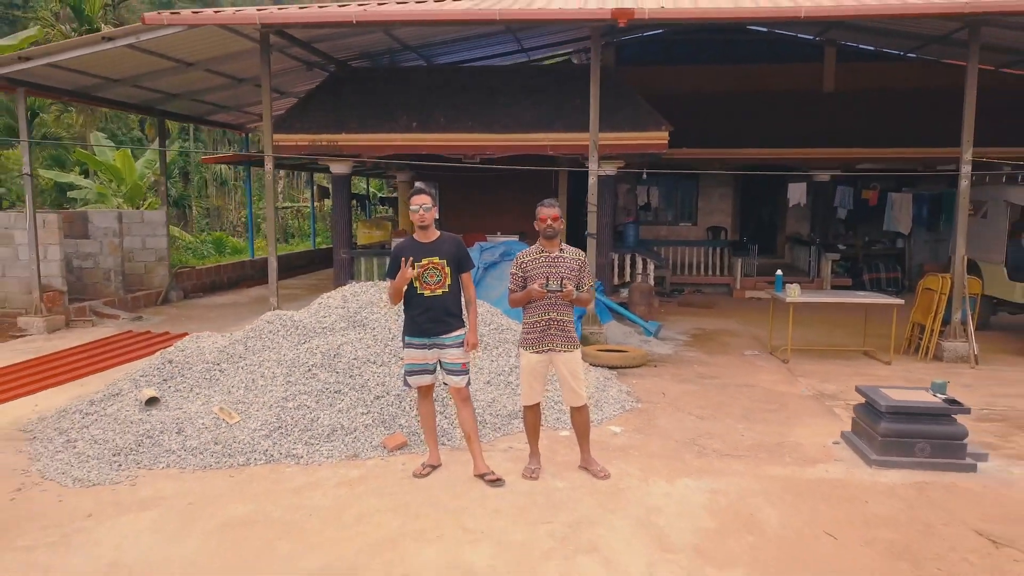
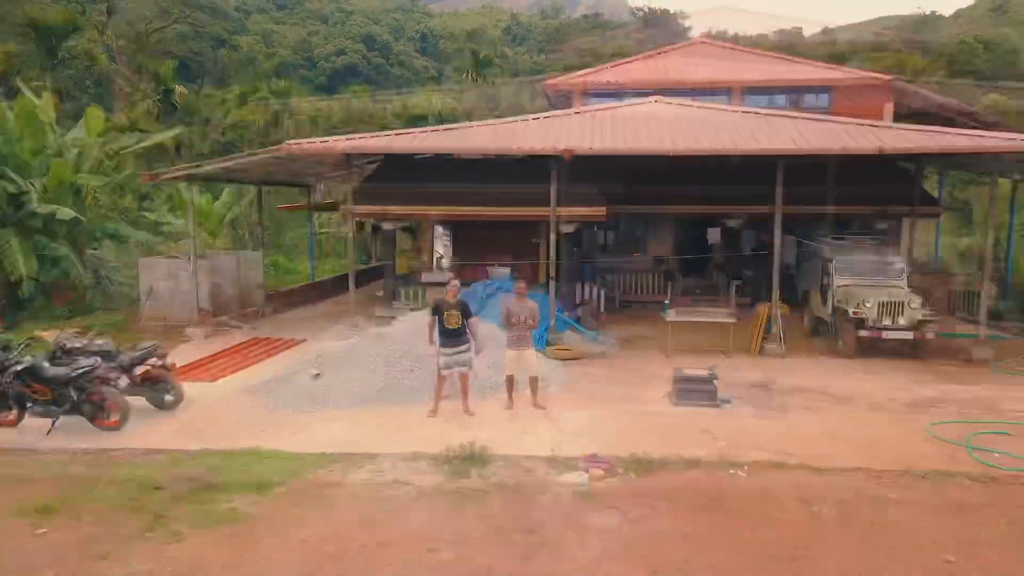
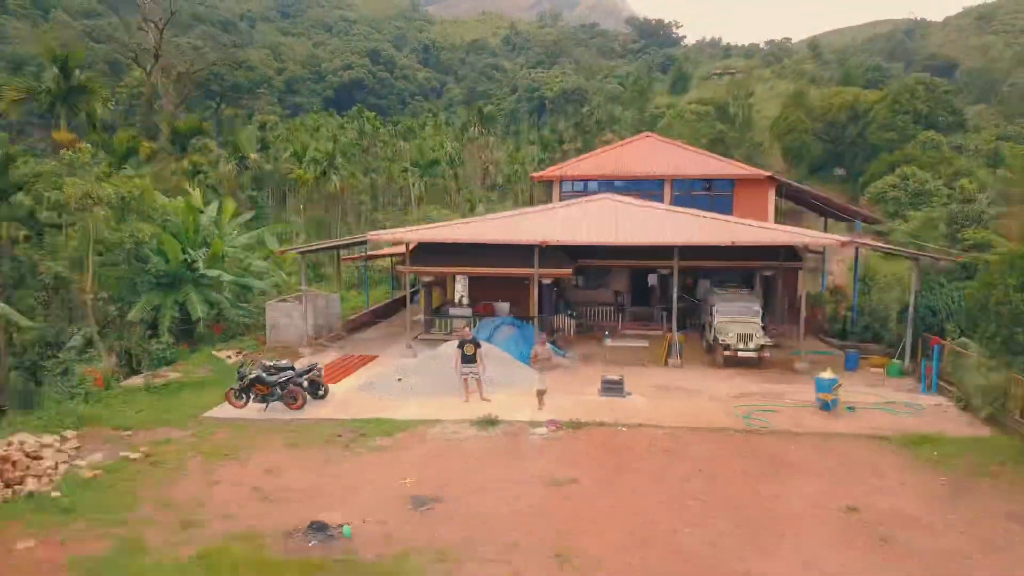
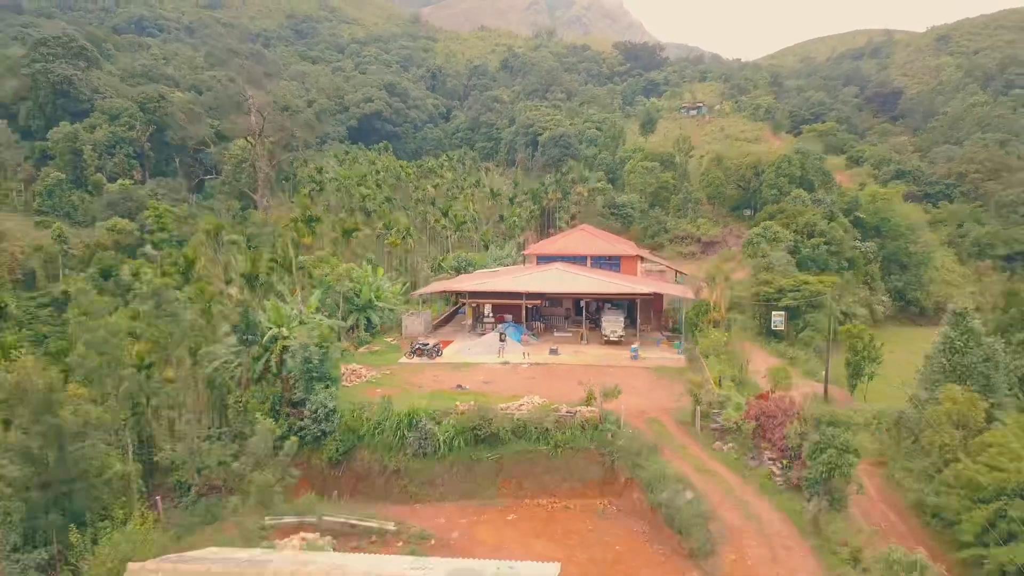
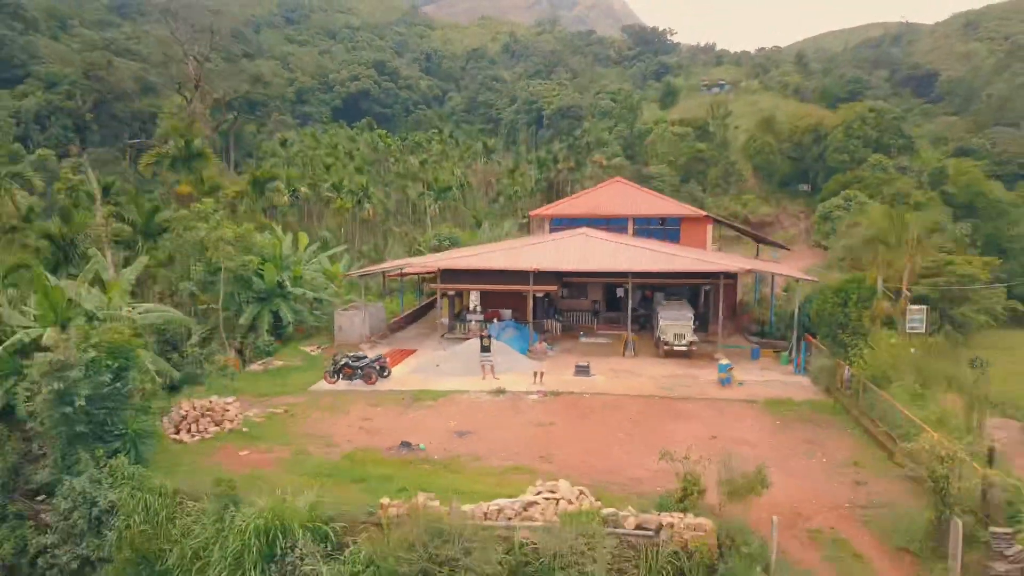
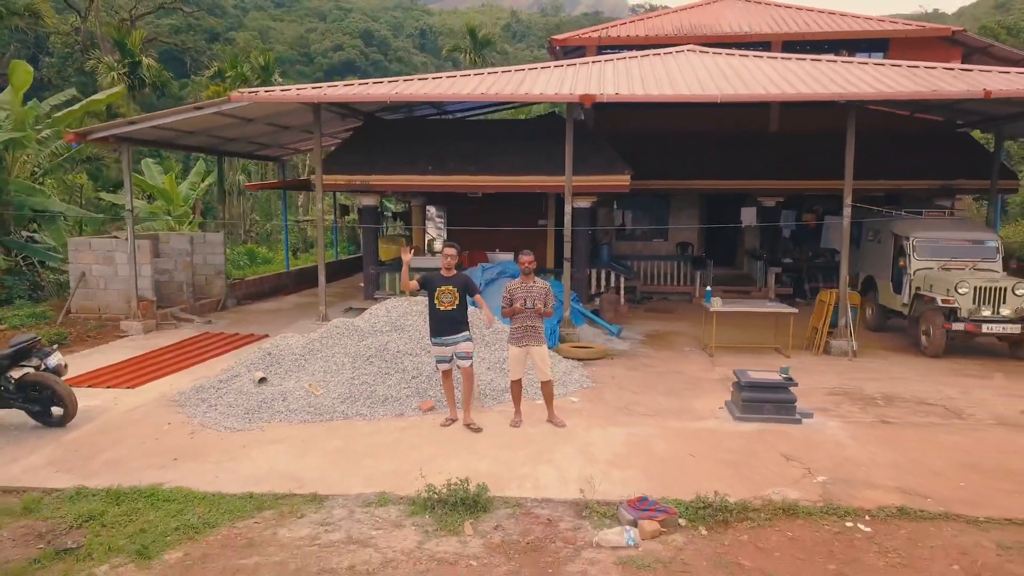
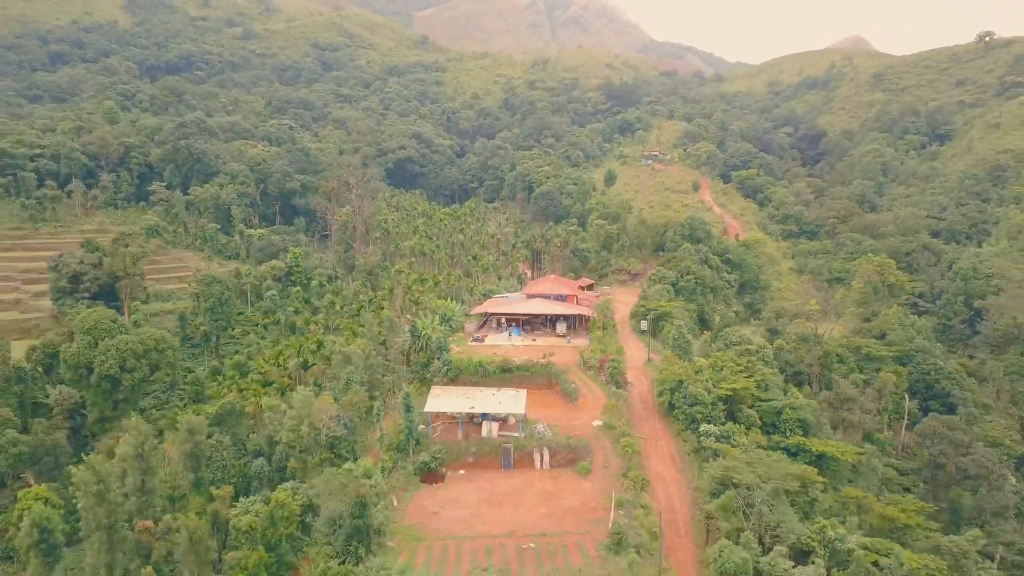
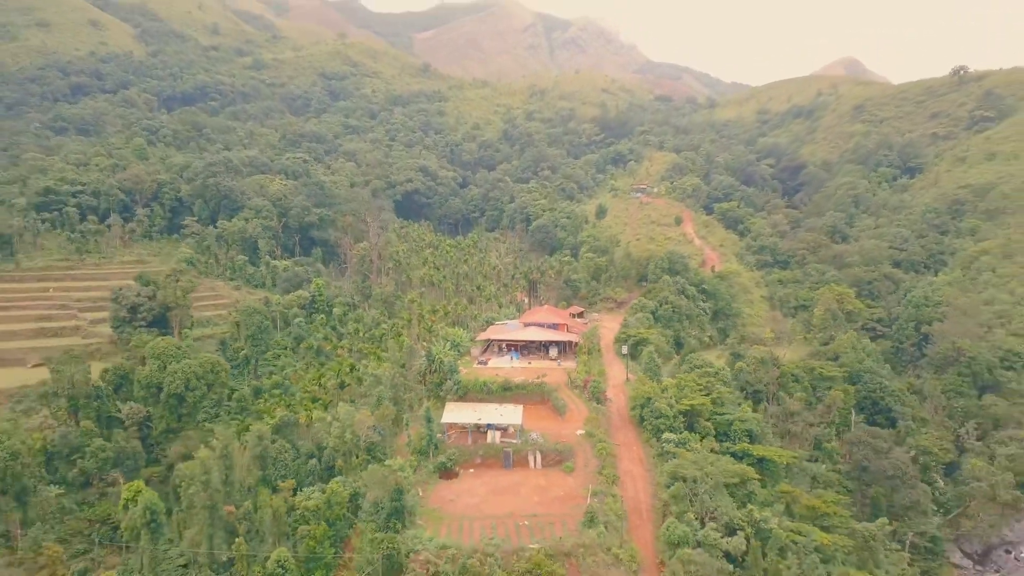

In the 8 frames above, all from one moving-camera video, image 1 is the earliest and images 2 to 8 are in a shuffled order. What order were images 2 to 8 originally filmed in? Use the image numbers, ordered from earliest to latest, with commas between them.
6, 2, 3, 5, 4, 7, 8
